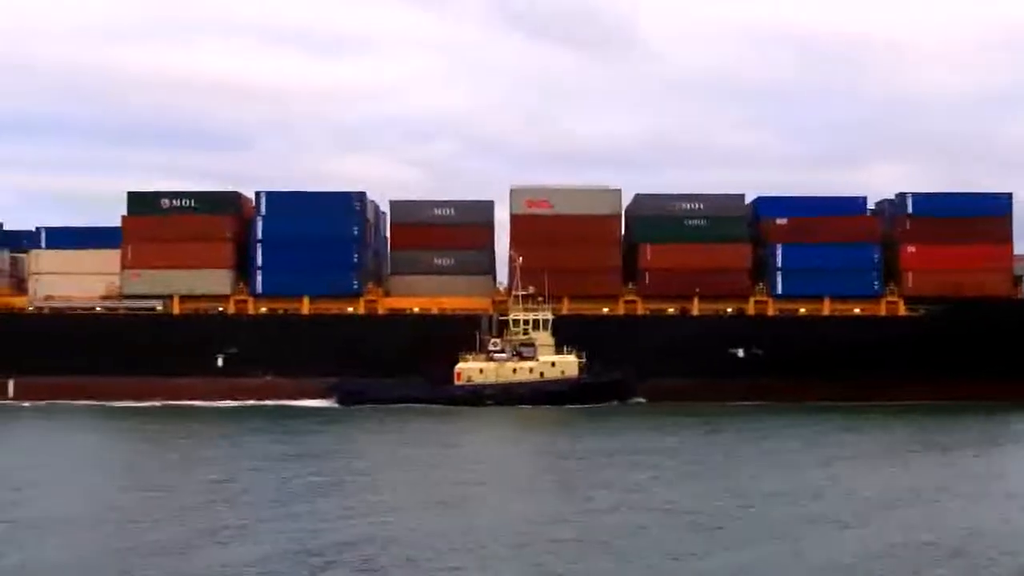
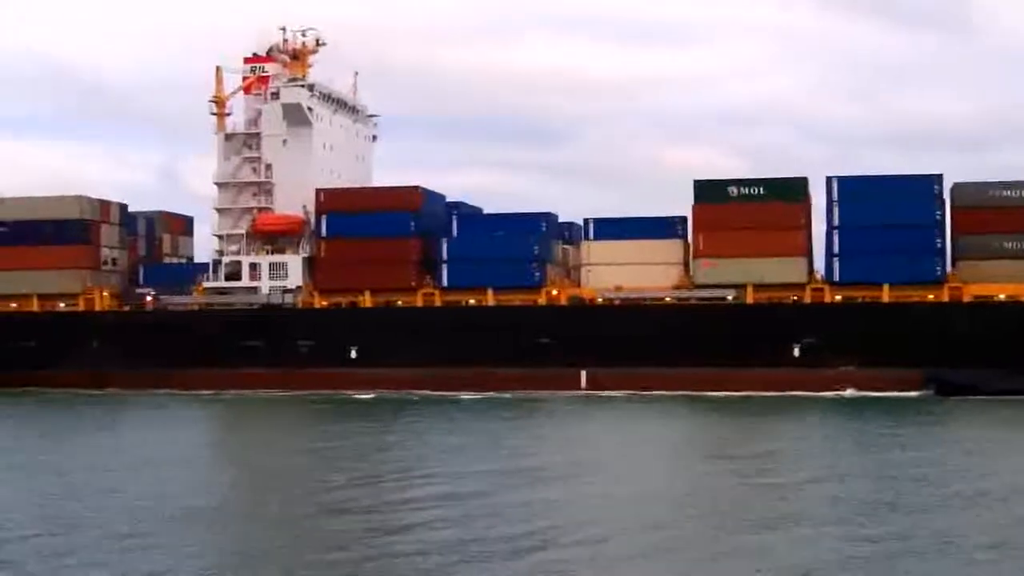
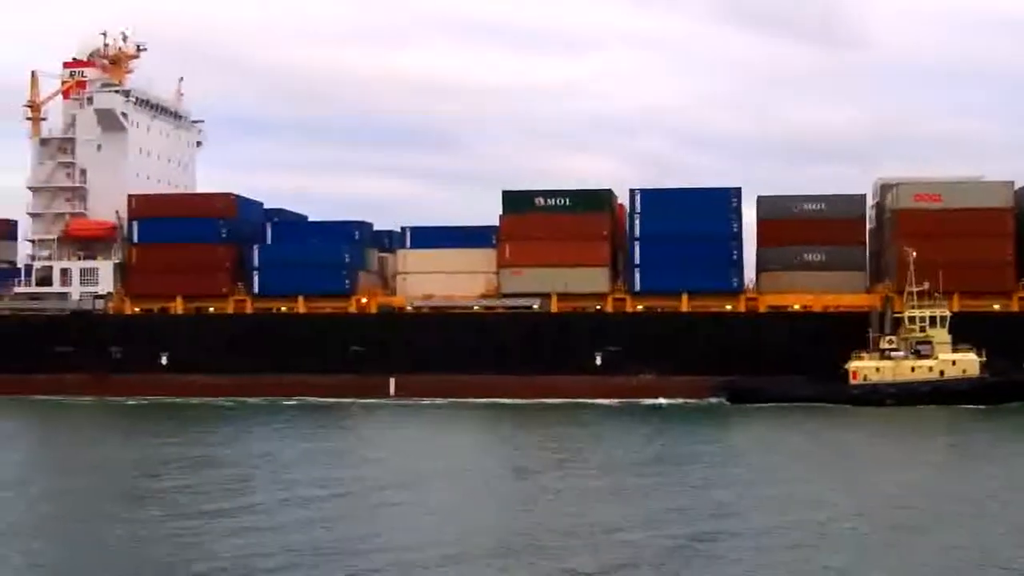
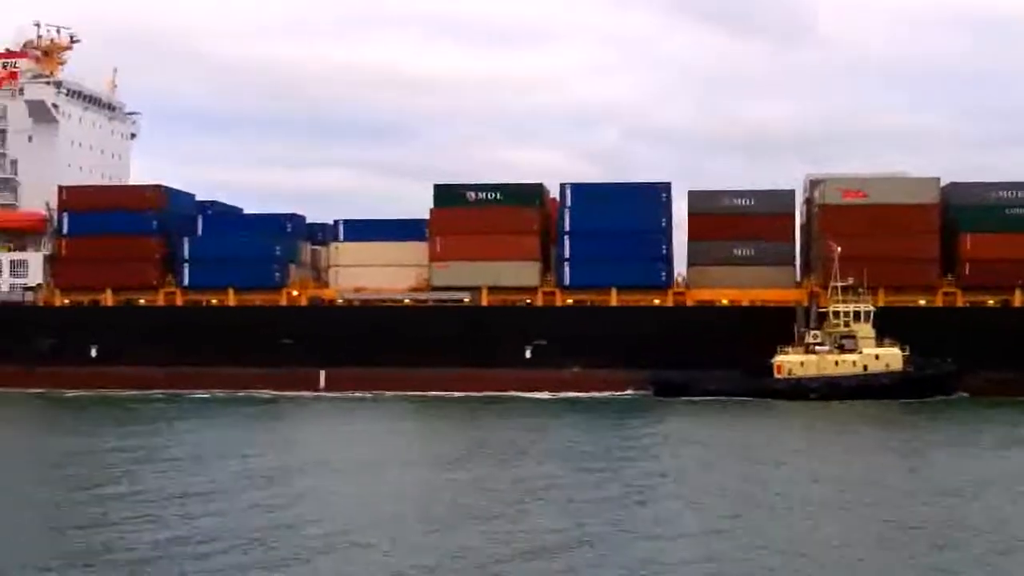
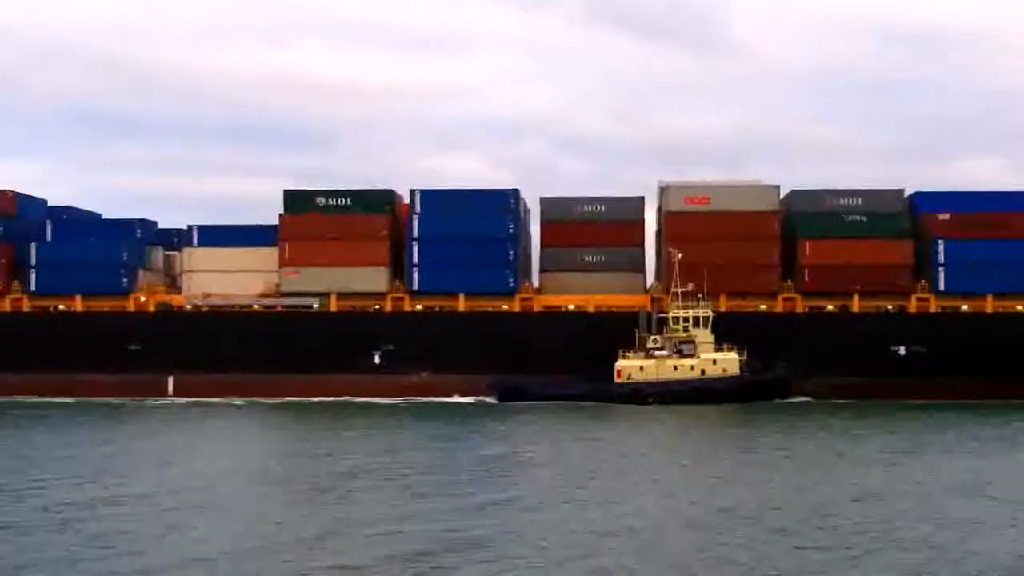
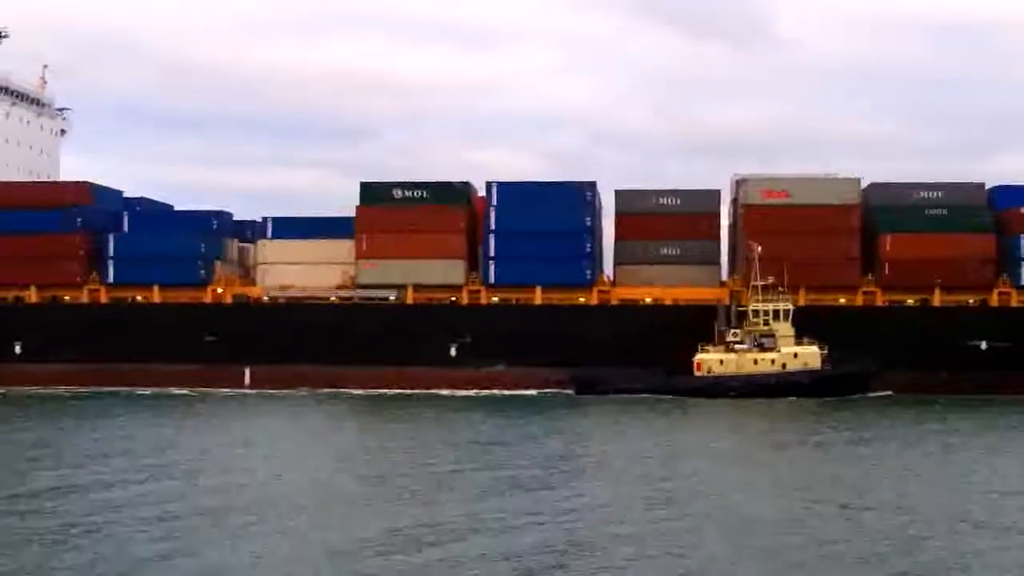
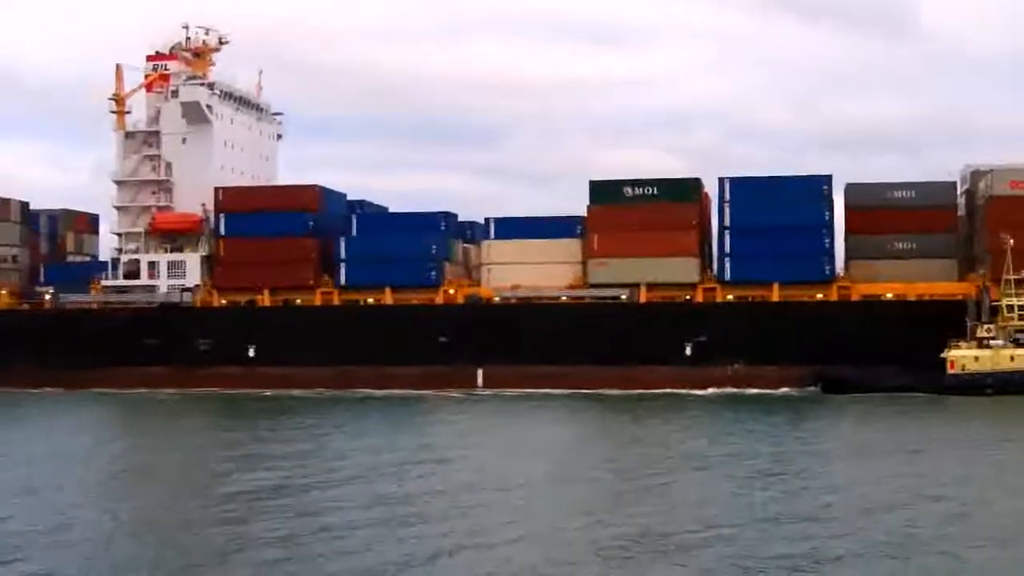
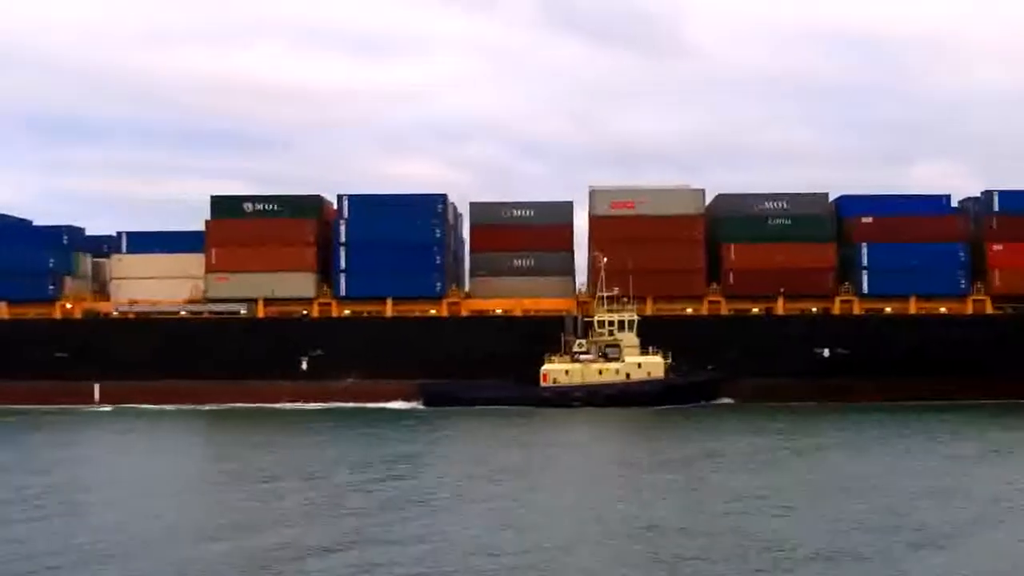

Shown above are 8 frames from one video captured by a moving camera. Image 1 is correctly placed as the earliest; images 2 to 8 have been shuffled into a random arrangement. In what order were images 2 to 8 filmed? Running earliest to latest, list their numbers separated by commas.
8, 5, 6, 4, 3, 7, 2
